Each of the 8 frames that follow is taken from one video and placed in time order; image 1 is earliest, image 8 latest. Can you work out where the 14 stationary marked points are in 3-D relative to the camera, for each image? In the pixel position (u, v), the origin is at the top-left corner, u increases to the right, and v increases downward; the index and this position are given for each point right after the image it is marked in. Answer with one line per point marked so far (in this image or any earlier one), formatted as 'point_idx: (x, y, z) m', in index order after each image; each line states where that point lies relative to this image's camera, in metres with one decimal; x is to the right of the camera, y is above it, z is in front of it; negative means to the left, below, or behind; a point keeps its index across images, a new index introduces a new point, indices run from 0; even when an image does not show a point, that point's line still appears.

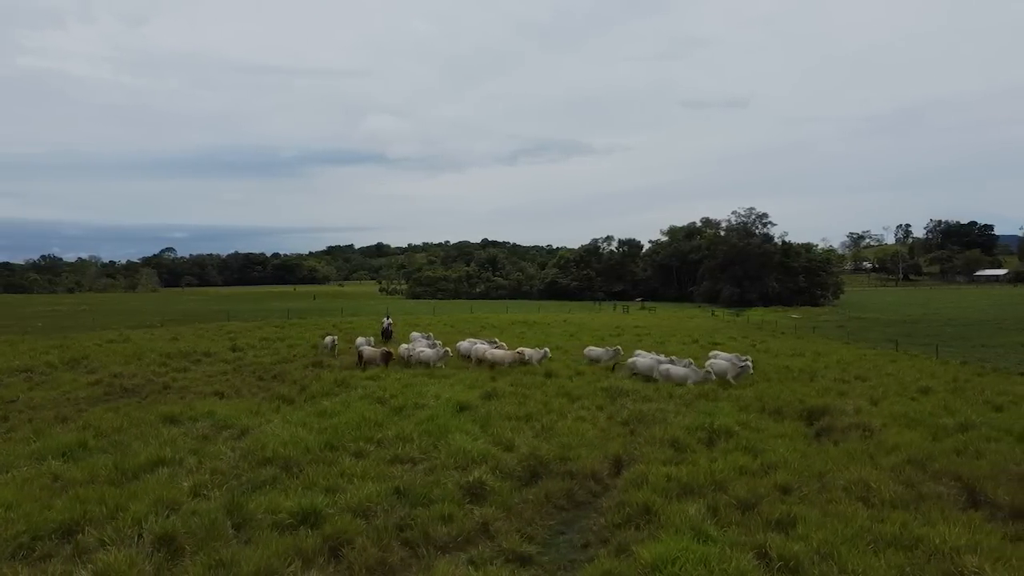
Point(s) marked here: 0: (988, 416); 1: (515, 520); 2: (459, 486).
0: (+6.7, -1.8, +11.7) m
1: (0.0, -2.1, +7.4) m
2: (-0.5, -1.9, +8.0) m
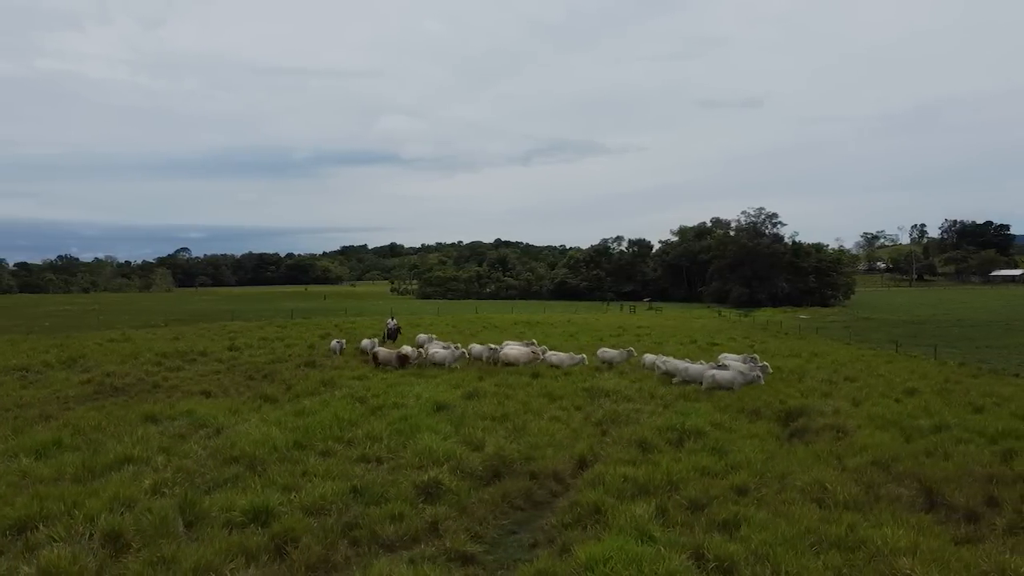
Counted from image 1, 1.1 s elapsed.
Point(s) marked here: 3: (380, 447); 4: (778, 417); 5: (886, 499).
0: (+6.3, -1.8, +11.6) m
1: (-0.4, -2.1, +7.4) m
2: (-1.0, -1.9, +8.1) m
3: (-1.6, -1.9, +9.8) m
4: (+3.8, -1.9, +12.0) m
5: (+3.5, -2.0, +7.7) m
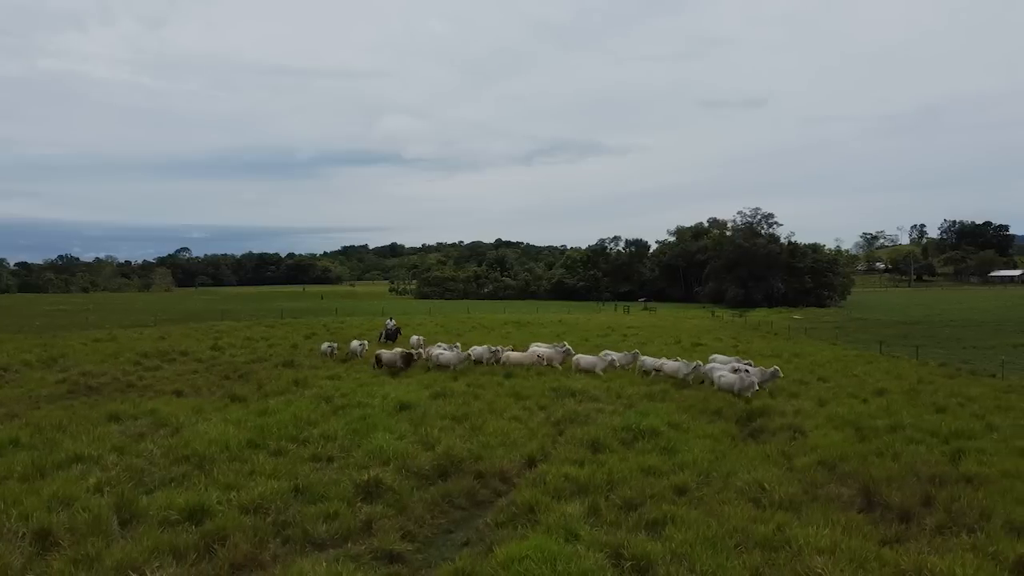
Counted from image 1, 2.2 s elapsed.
0: (+5.8, -1.8, +11.7) m
1: (-1.0, -2.1, +7.5) m
2: (-1.5, -1.9, +8.1) m
3: (-2.1, -1.9, +9.9) m
4: (+3.3, -1.9, +12.0) m
5: (+2.9, -2.0, +7.7) m
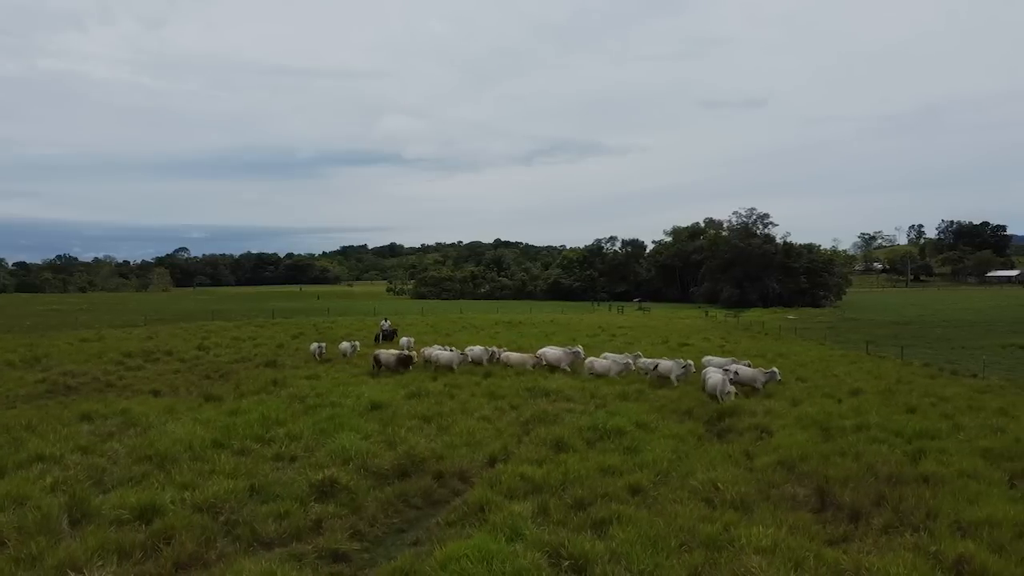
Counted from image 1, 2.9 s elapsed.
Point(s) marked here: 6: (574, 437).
0: (+5.3, -1.8, +11.7) m
1: (-1.4, -2.1, +7.5) m
2: (-2.0, -1.9, +8.1) m
3: (-2.6, -1.9, +9.9) m
4: (+2.8, -1.9, +12.0) m
5: (+2.5, -2.0, +7.7) m
6: (+0.8, -1.8, +10.2) m
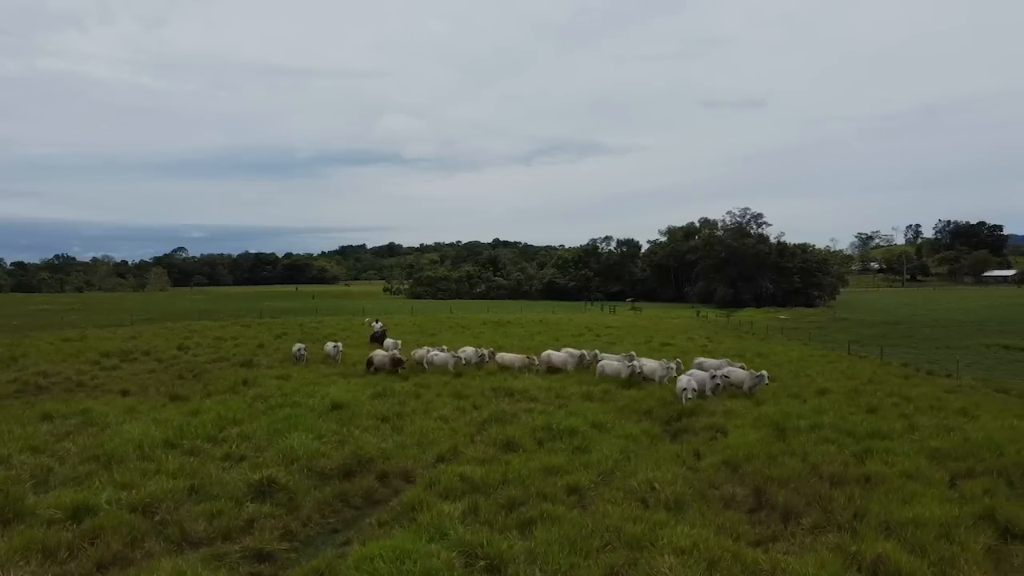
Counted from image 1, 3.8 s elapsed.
0: (+4.7, -1.8, +11.7) m
1: (-2.0, -2.1, +7.5) m
2: (-2.6, -1.9, +8.1) m
3: (-3.2, -1.9, +9.9) m
4: (+2.2, -1.9, +12.0) m
5: (+1.9, -2.0, +7.8) m
6: (+0.2, -1.9, +10.2) m
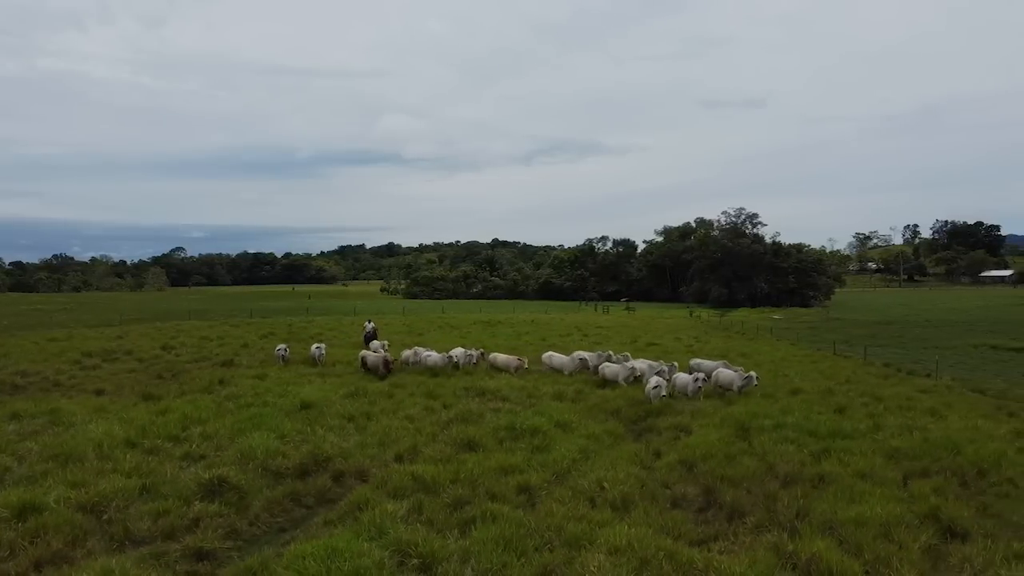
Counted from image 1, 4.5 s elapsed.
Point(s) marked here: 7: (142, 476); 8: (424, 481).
0: (+4.2, -1.8, +11.7) m
1: (-2.5, -2.1, +7.5) m
2: (-3.1, -1.9, +8.1) m
3: (-3.7, -1.9, +9.9) m
4: (+1.8, -1.9, +12.0) m
5: (+1.4, -2.0, +7.8) m
6: (-0.3, -1.8, +10.2) m
7: (-3.8, -2.0, +8.6) m
8: (-0.9, -1.9, +8.1) m
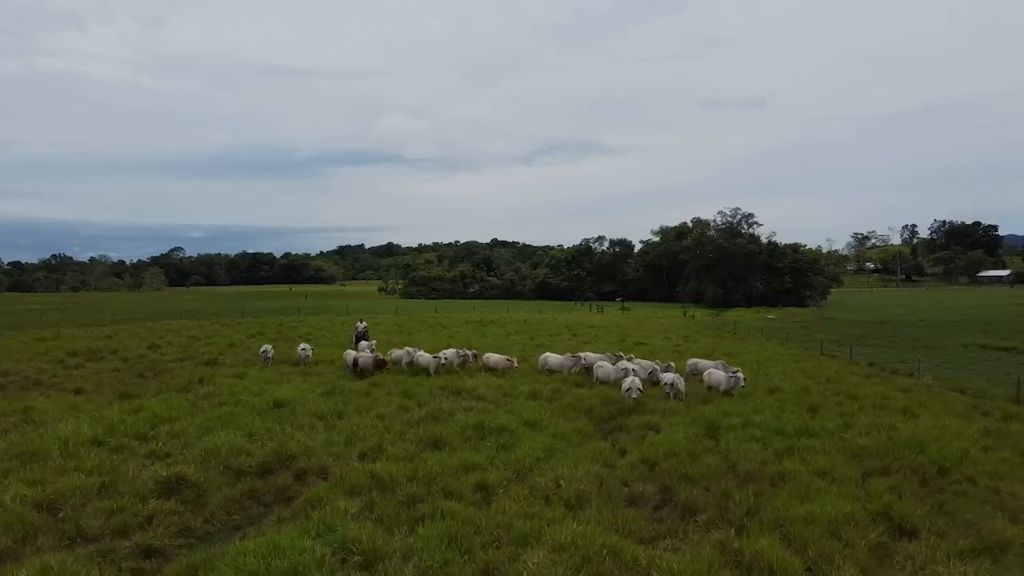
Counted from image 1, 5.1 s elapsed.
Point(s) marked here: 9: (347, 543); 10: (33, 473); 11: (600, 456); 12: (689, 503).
0: (+3.8, -1.8, +11.7) m
1: (-2.9, -2.1, +7.5) m
2: (-3.5, -1.9, +8.1) m
3: (-4.1, -1.9, +9.9) m
4: (+1.4, -1.9, +12.0) m
5: (+1.0, -2.0, +7.8) m
6: (-0.7, -1.8, +10.2) m
7: (-4.3, -1.9, +8.6) m
8: (-1.3, -1.9, +8.1) m
9: (-1.2, -1.9, +6.2) m
10: (-4.9, -1.9, +8.5) m
11: (+1.0, -1.9, +9.4) m
12: (+1.6, -2.0, +7.5) m
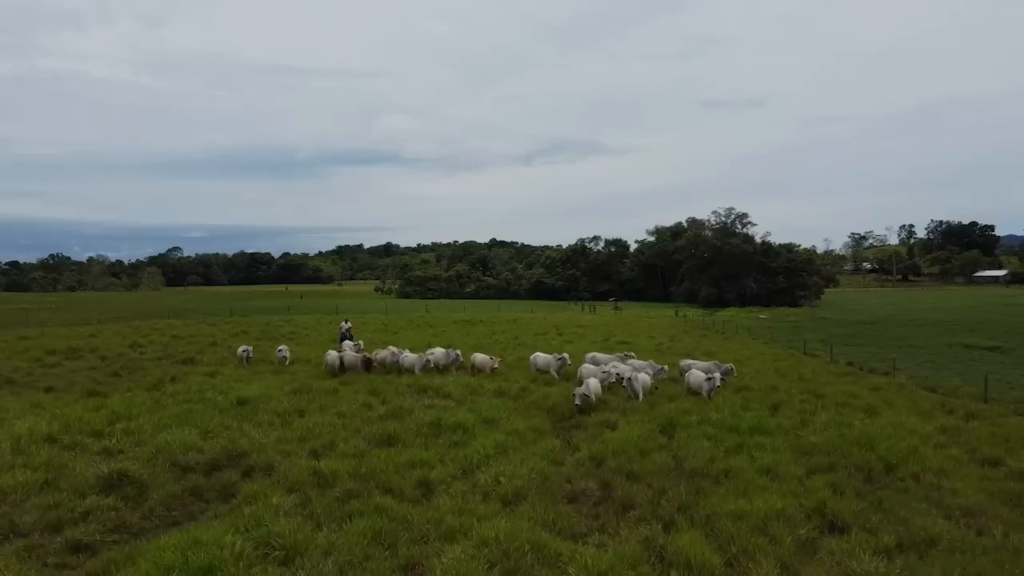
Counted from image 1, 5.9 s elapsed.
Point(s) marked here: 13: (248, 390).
0: (+3.3, -1.8, +11.7) m
1: (-3.5, -2.0, +7.5) m
2: (-4.0, -1.9, +8.2) m
3: (-4.6, -1.8, +9.9) m
4: (+0.8, -1.8, +12.0) m
5: (+0.4, -1.9, +7.8) m
6: (-1.3, -1.8, +10.3) m
7: (-4.8, -1.9, +8.6) m
8: (-1.8, -1.8, +8.1) m
9: (-1.8, -1.9, +6.2) m
10: (-5.5, -1.9, +8.5) m
11: (+0.4, -1.9, +9.4) m
12: (+1.0, -1.9, +7.5) m
13: (-4.5, -1.7, +14.1) m
